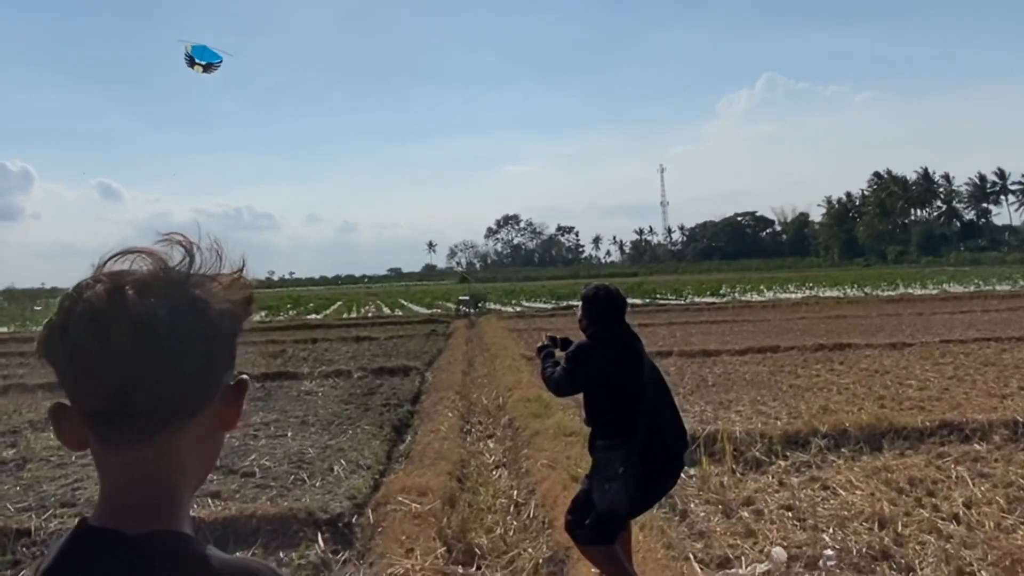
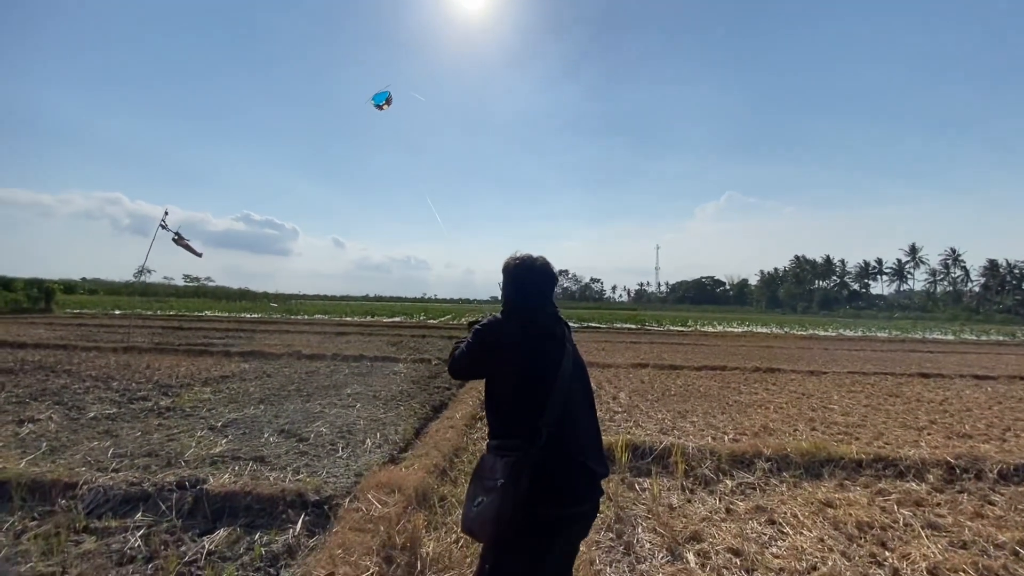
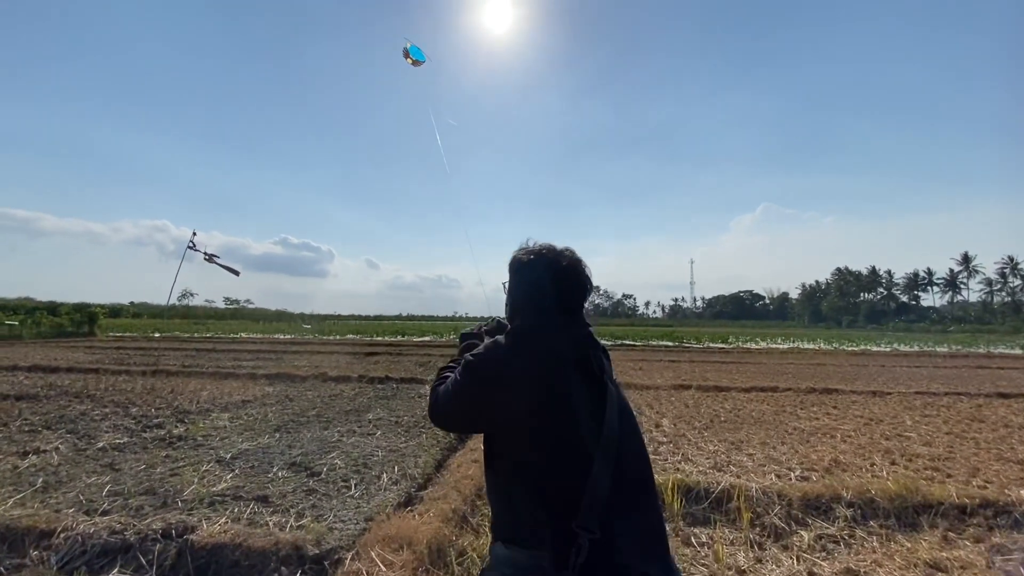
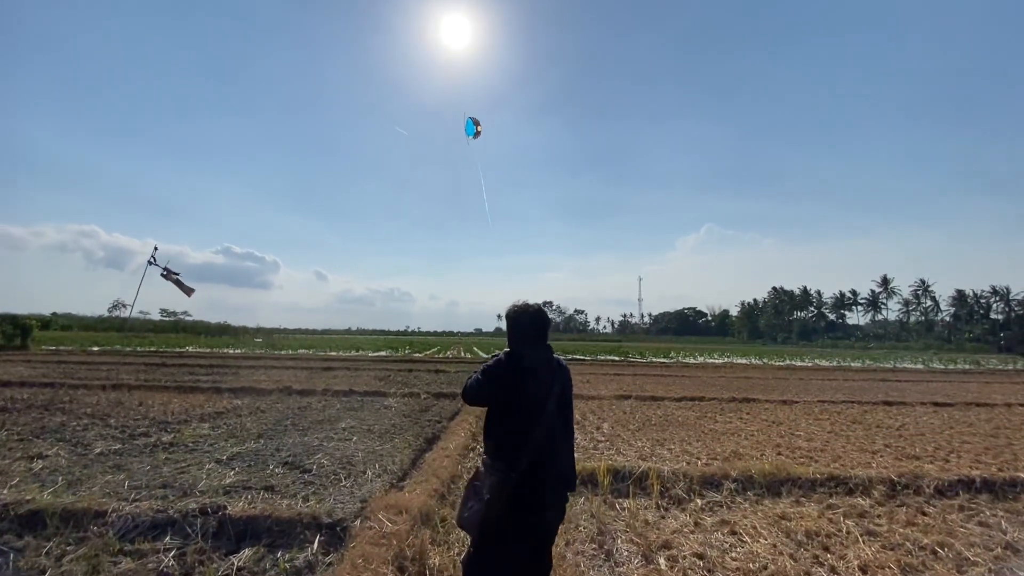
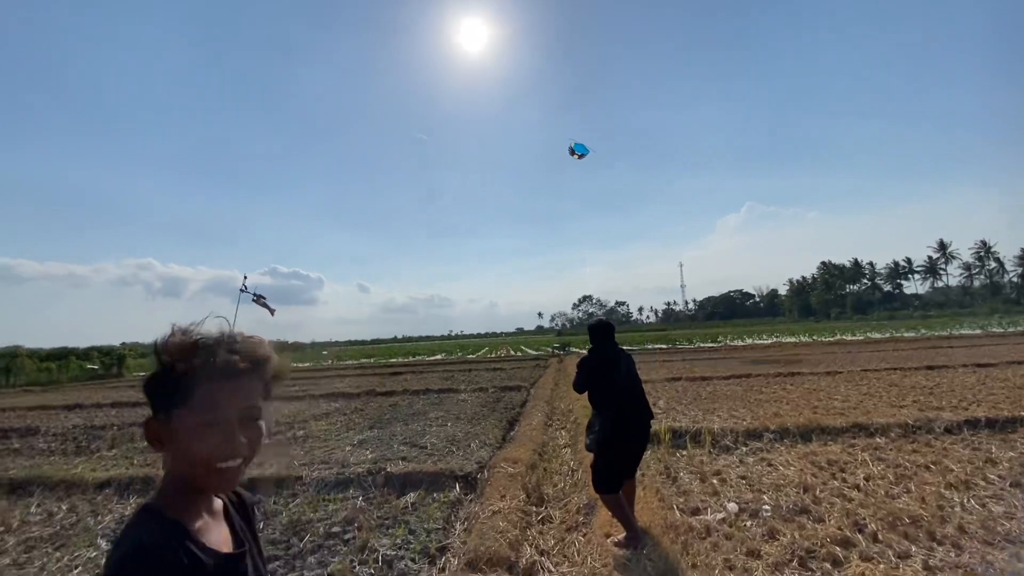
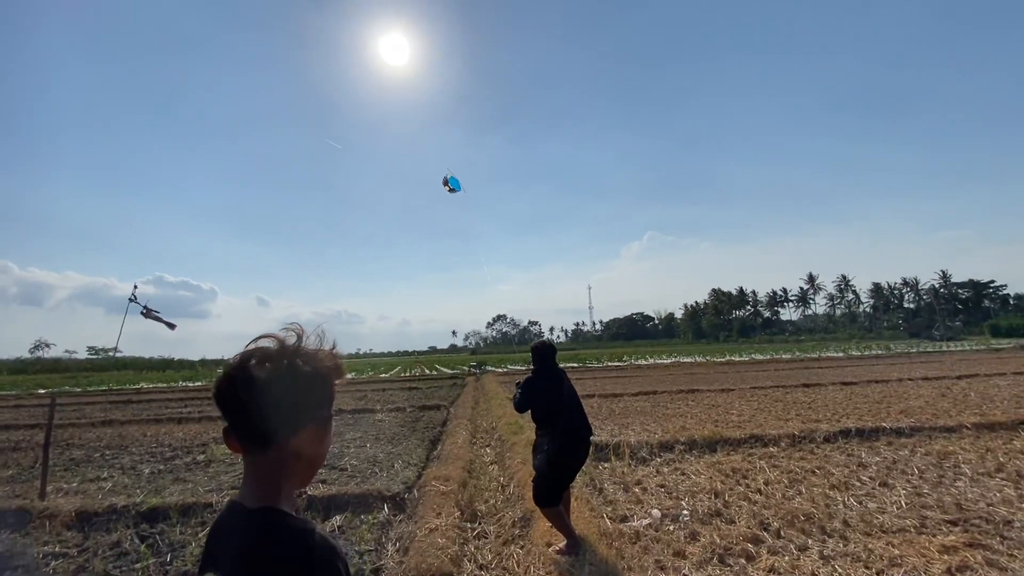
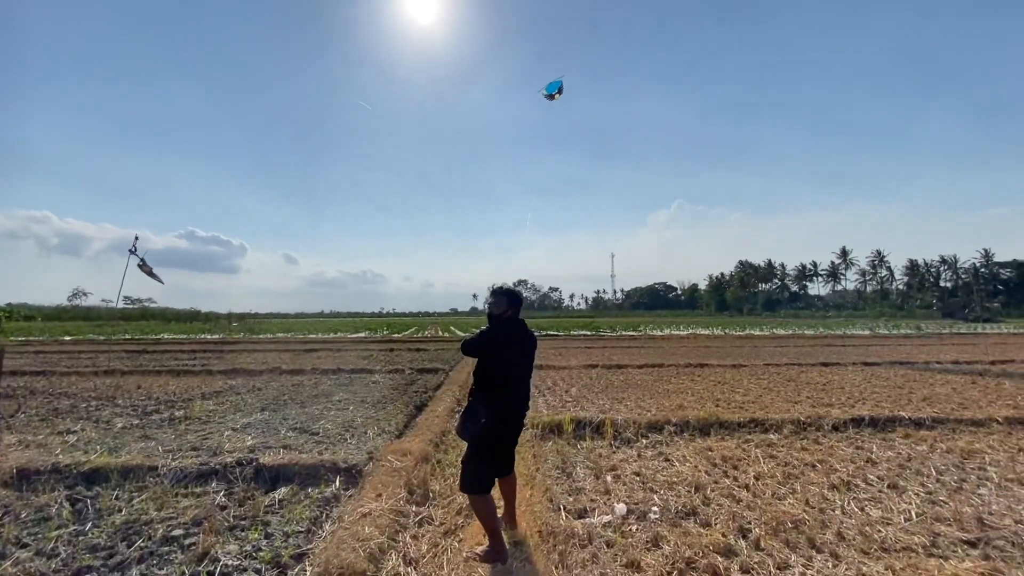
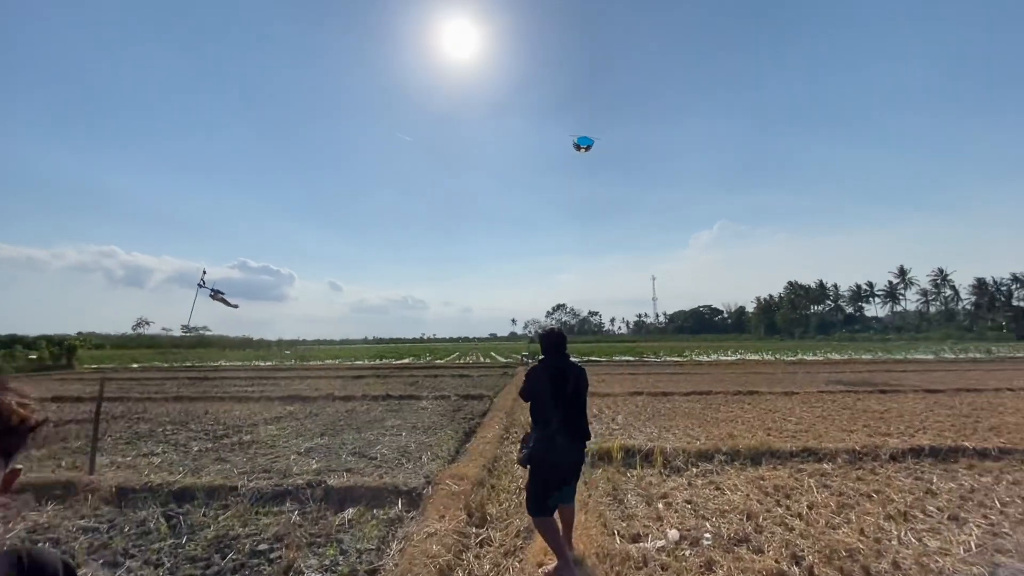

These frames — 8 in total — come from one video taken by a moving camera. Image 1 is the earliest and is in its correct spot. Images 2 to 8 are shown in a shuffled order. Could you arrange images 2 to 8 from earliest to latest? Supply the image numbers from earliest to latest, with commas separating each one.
6, 5, 8, 7, 4, 2, 3
